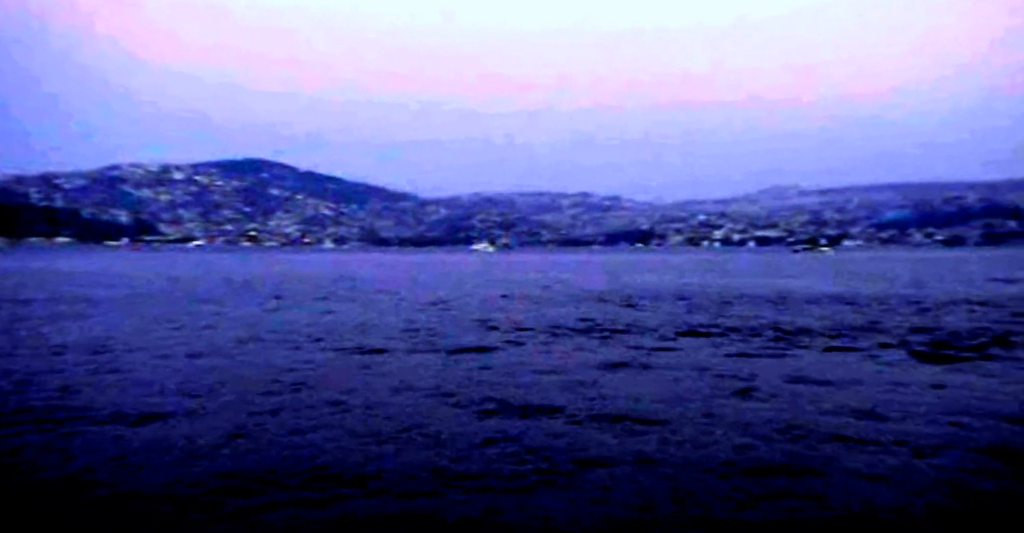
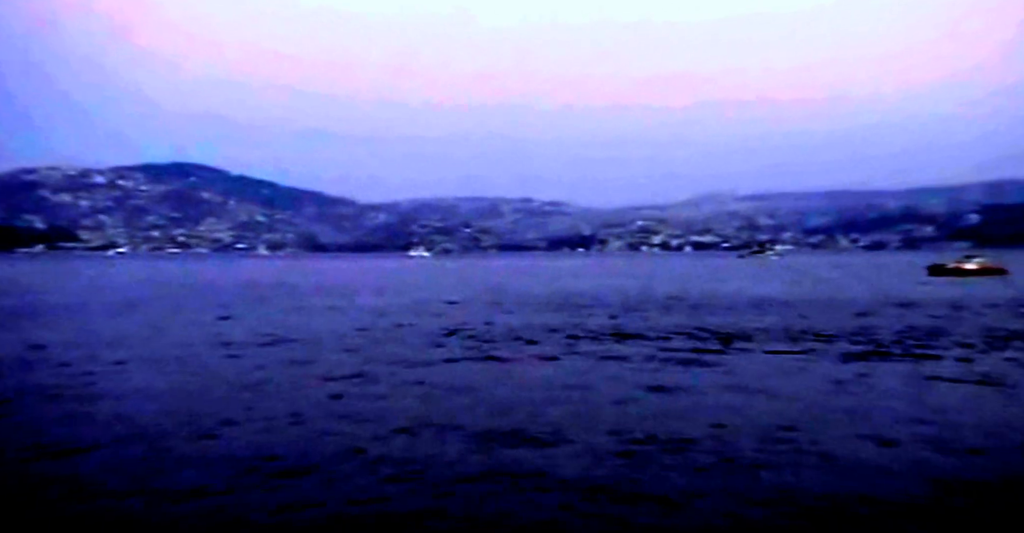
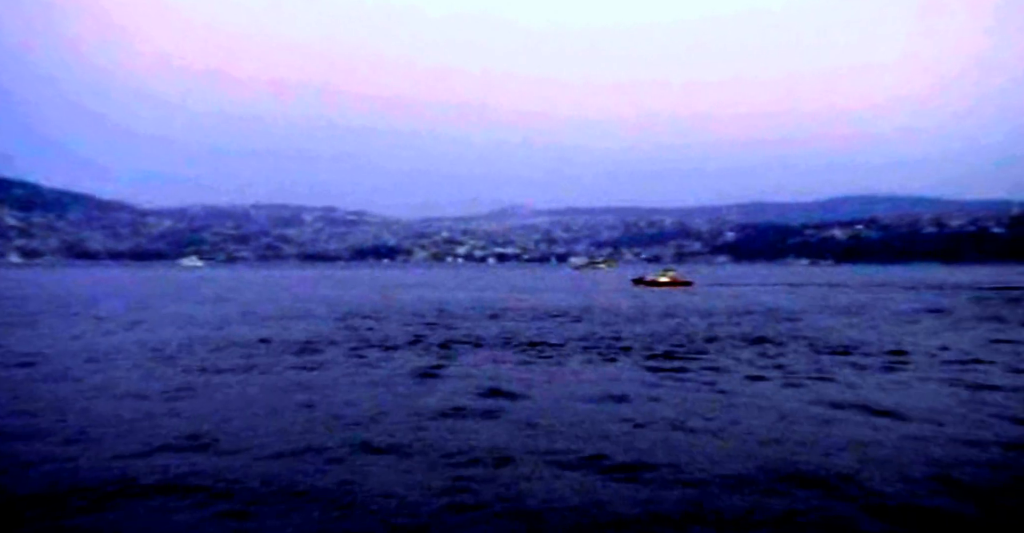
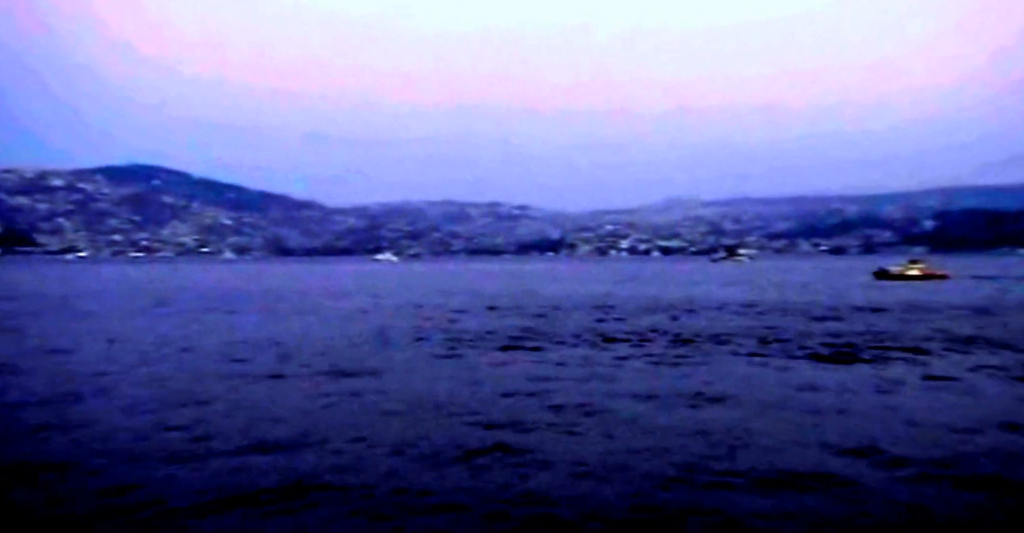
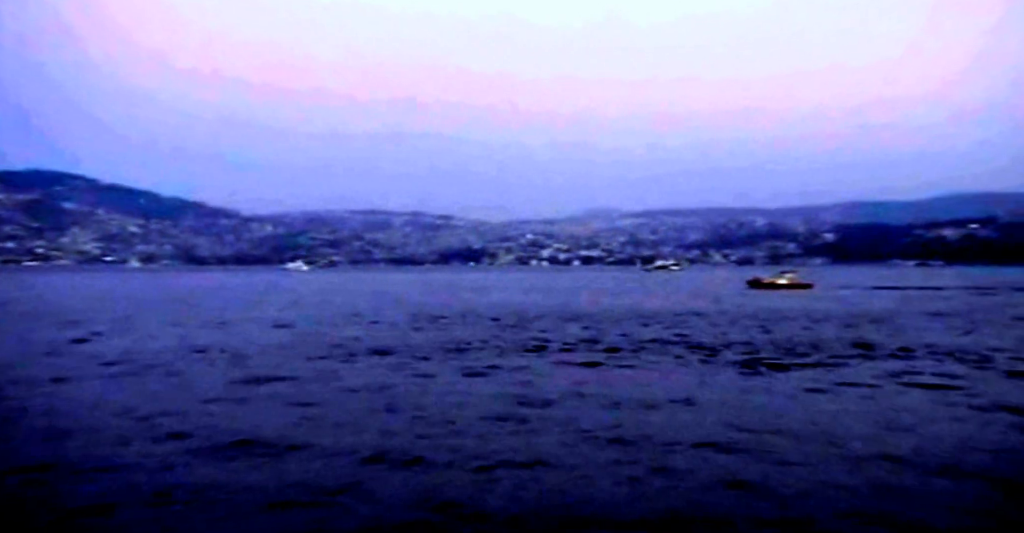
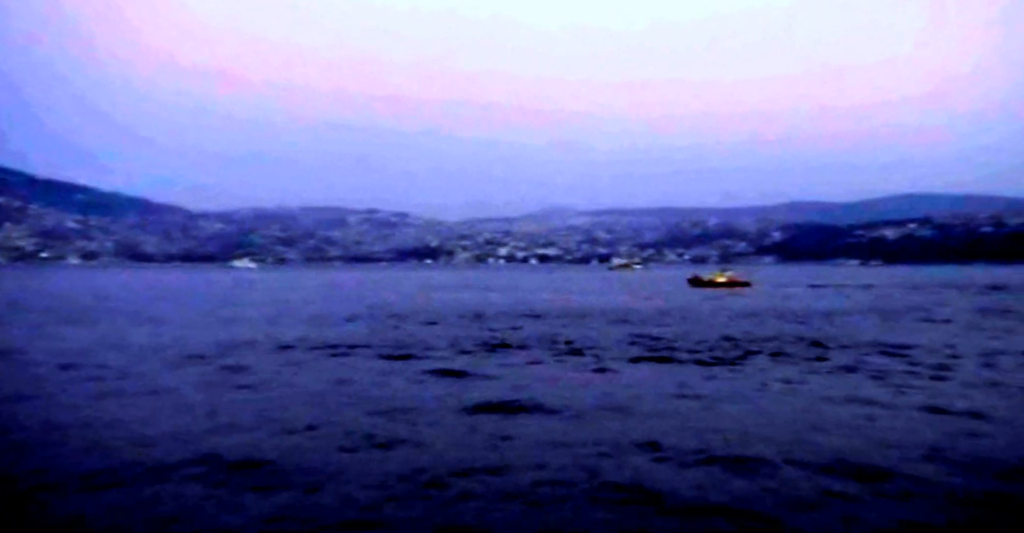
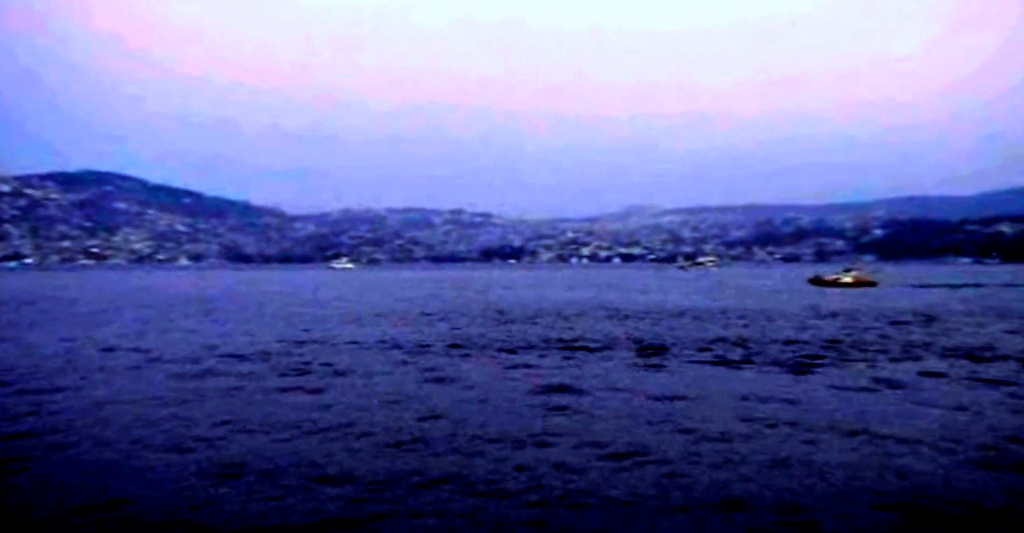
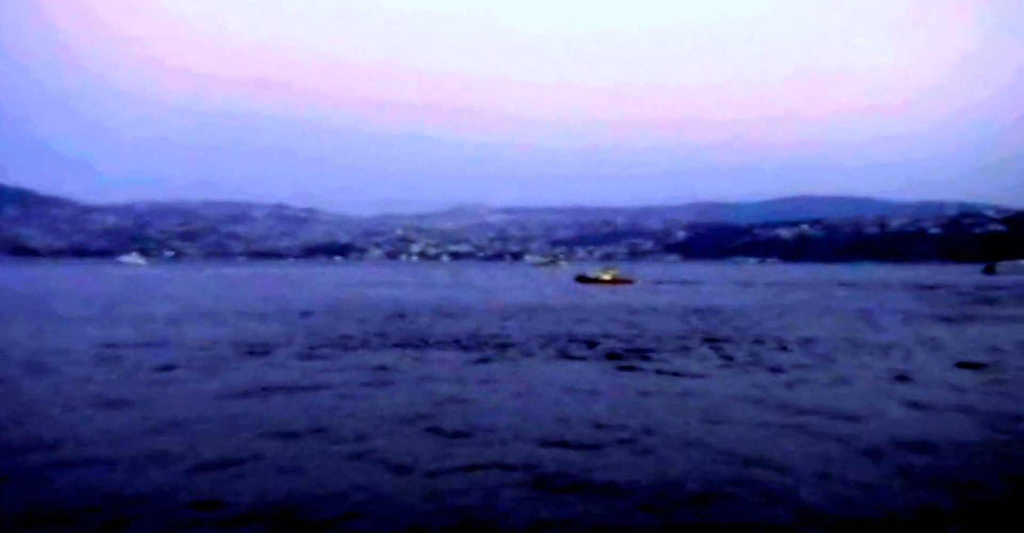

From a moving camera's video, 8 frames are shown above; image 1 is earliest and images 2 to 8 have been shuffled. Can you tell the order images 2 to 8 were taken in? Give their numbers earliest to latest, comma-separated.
2, 4, 7, 5, 6, 3, 8
